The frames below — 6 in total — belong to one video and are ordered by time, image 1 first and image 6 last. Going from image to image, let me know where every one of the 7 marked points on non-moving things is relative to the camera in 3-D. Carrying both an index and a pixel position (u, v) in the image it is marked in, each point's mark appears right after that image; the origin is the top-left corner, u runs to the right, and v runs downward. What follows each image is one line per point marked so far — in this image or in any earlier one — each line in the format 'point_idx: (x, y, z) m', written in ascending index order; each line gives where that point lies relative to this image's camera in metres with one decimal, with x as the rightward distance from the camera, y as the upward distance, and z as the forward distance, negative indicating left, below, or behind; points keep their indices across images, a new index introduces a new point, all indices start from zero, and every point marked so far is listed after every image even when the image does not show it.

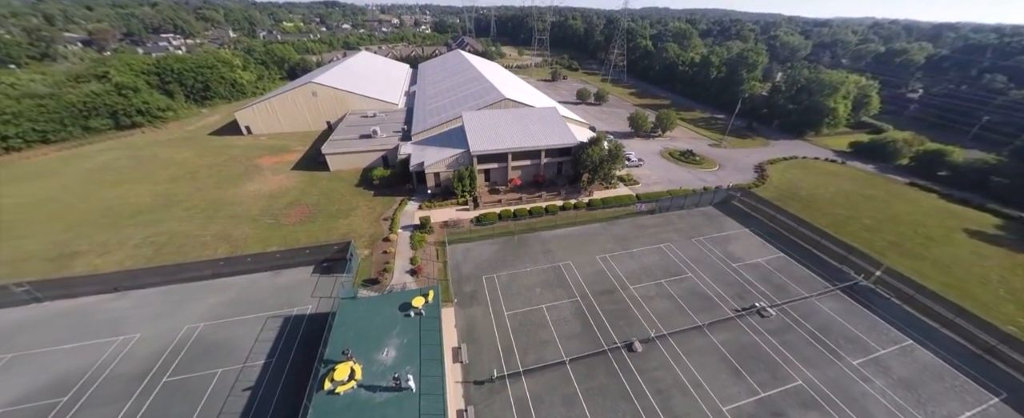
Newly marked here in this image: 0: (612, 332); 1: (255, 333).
0: (+6.6, -8.1, +19.6) m
1: (-16.5, -8.0, +19.0) m
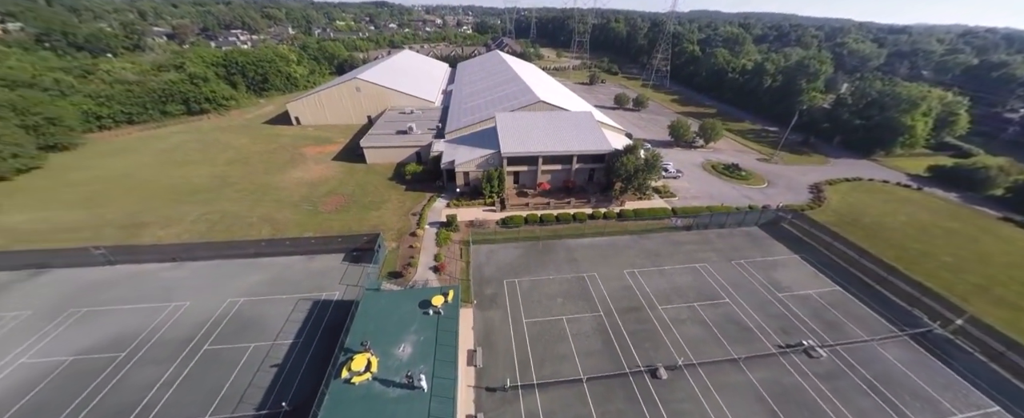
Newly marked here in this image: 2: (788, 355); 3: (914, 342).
0: (+7.7, -9.0, +18.4) m
1: (-15.3, -7.1, +20.0) m
2: (+17.5, -9.3, +18.8) m
3: (+27.0, -8.9, +19.9) m
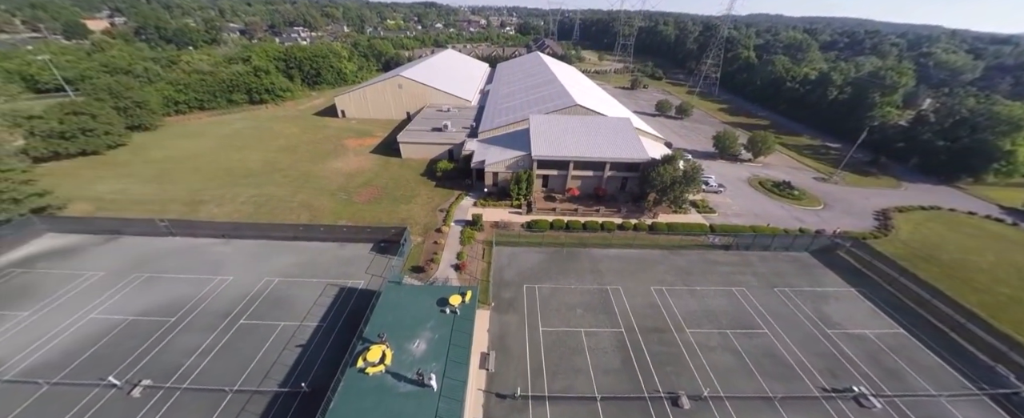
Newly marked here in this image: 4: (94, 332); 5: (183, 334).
0: (+8.5, -9.8, +17.3) m
1: (-14.1, -6.3, +21.1) m
2: (+18.2, -10.9, +16.7) m
3: (+27.7, -11.2, +16.9) m
4: (-25.1, -7.3, +17.7) m
5: (-20.1, -7.6, +18.0) m
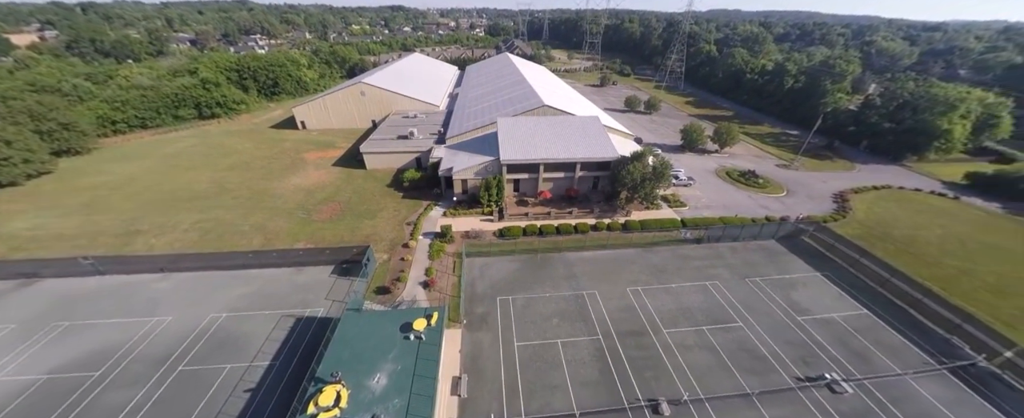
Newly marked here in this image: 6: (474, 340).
0: (+7.0, -10.0, +16.7) m
1: (-15.9, -7.9, +19.2) m
2: (+16.8, -10.3, +16.7) m
3: (+26.3, -10.1, +17.5) m
4: (-26.6, -9.7, +15.2) m
5: (-21.6, -9.6, +15.8) m
6: (-2.4, -8.4, +19.0) m
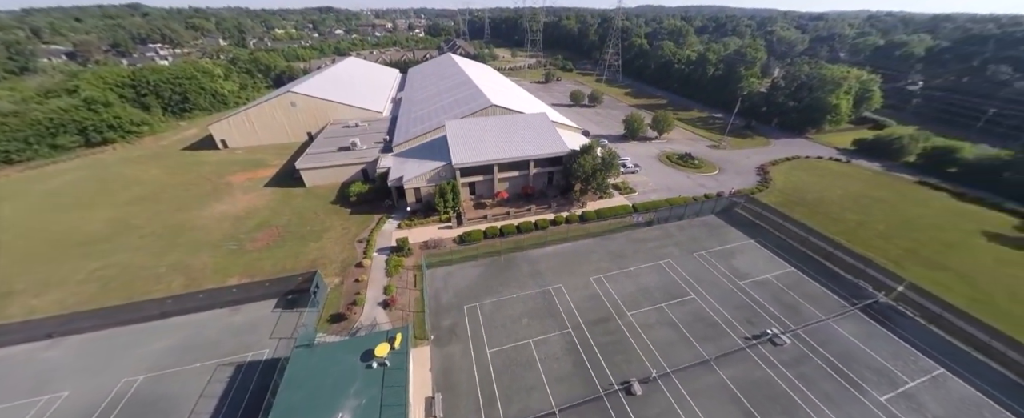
0: (+5.6, -9.5, +17.2) m
1: (-17.6, -9.9, +16.7) m
2: (+15.3, -8.8, +18.5) m
3: (+24.5, -7.5, +20.5) m
4: (-27.4, -12.9, +11.3) m
5: (-22.5, -12.3, +12.5) m
6: (-4.2, -9.0, +18.2) m
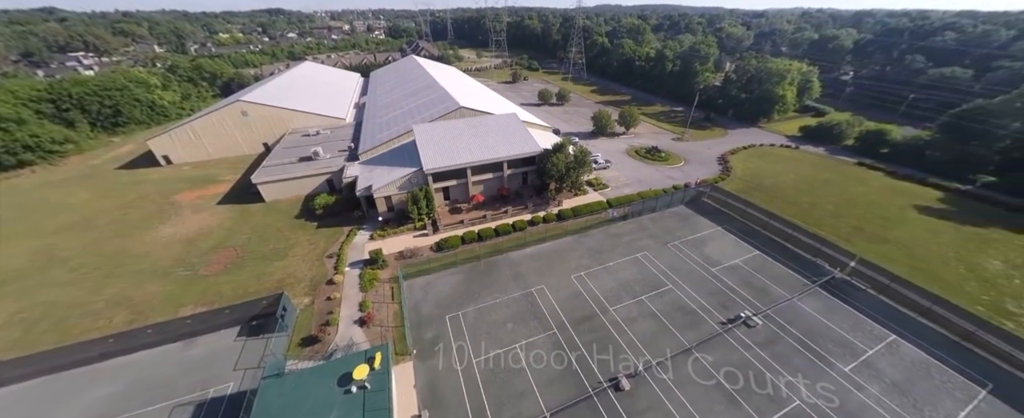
0: (+4.8, -9.3, +17.3) m
1: (-18.1, -11.3, +14.8) m
2: (+14.4, -8.0, +19.4) m
3: (+23.3, -6.2, +22.1) m
4: (-27.2, -14.8, +8.7) m
5: (-22.5, -13.9, +10.3) m
6: (-4.9, -9.5, +17.5) m
